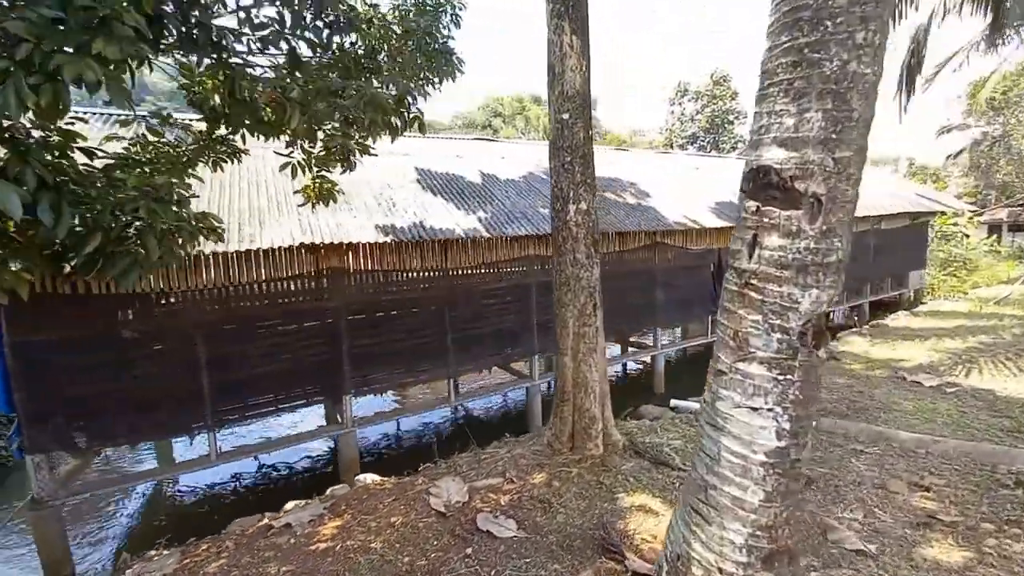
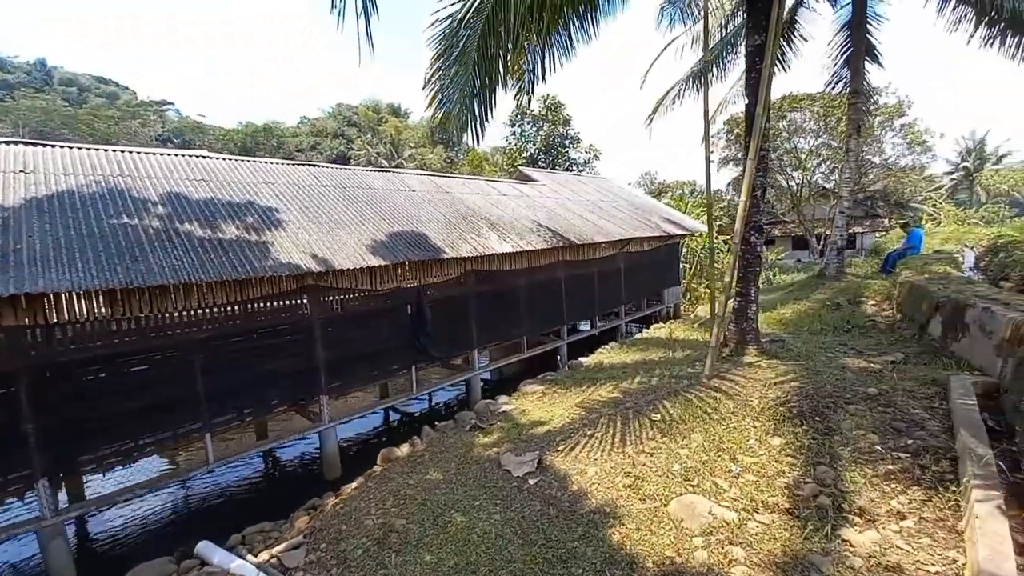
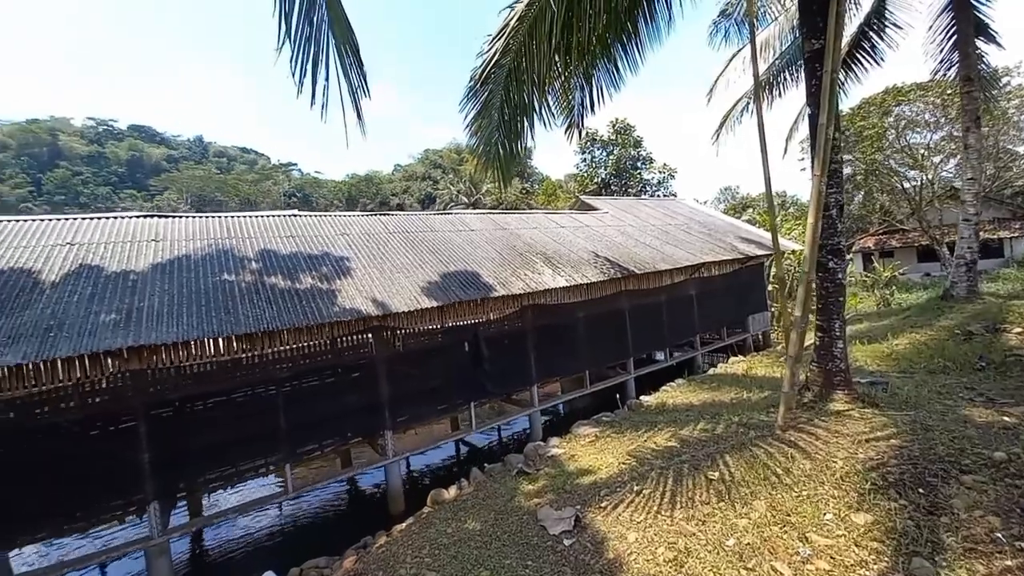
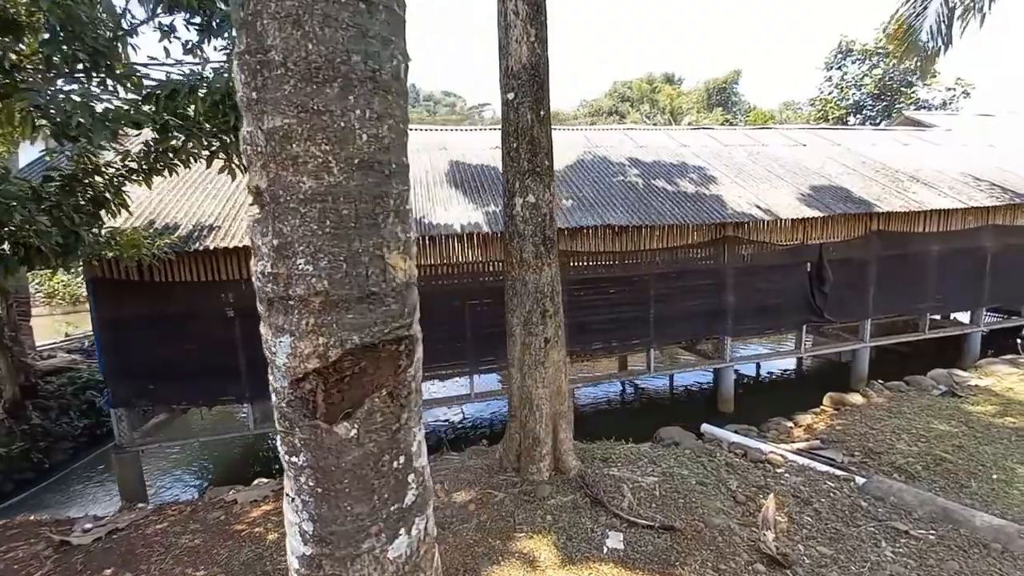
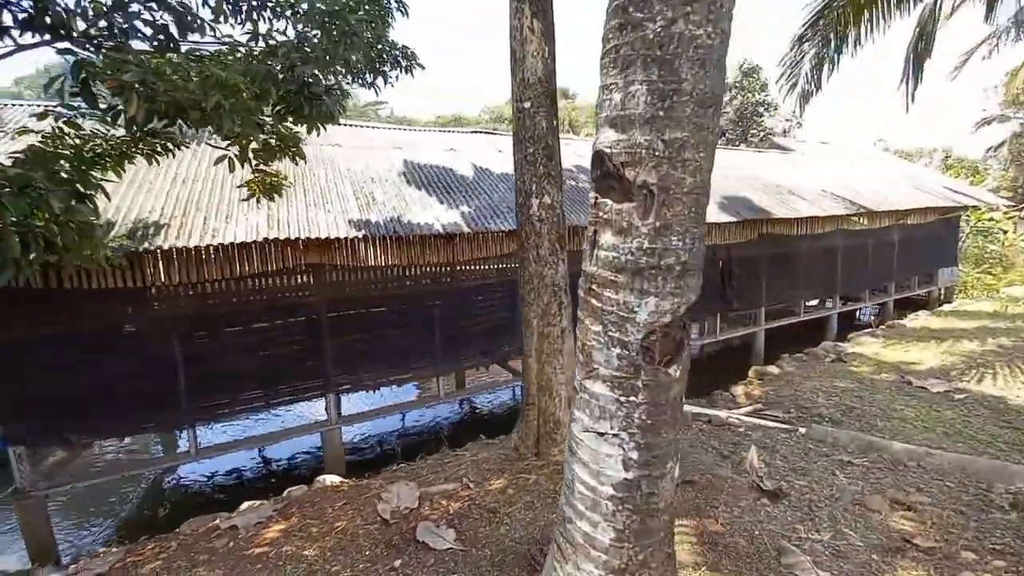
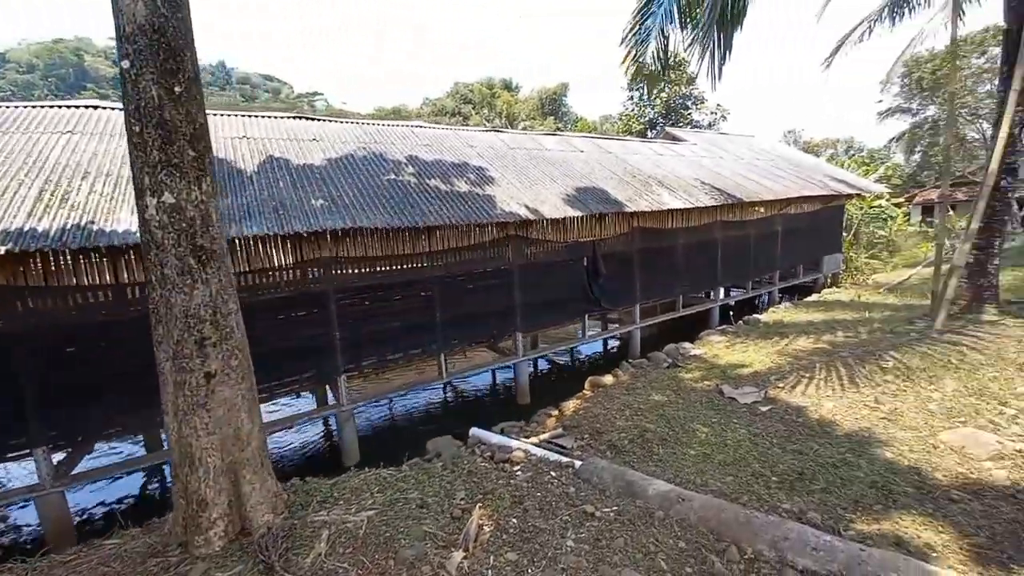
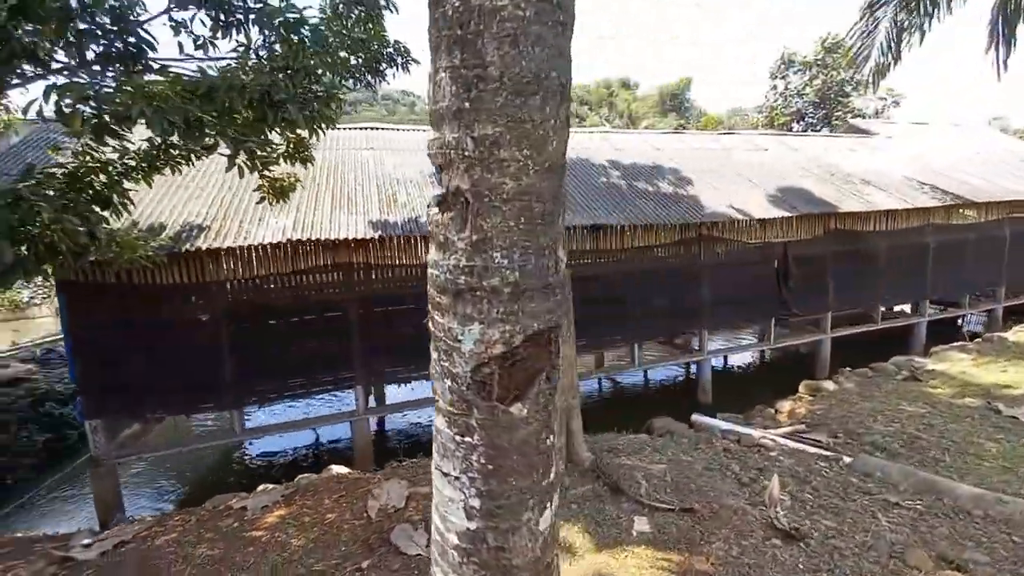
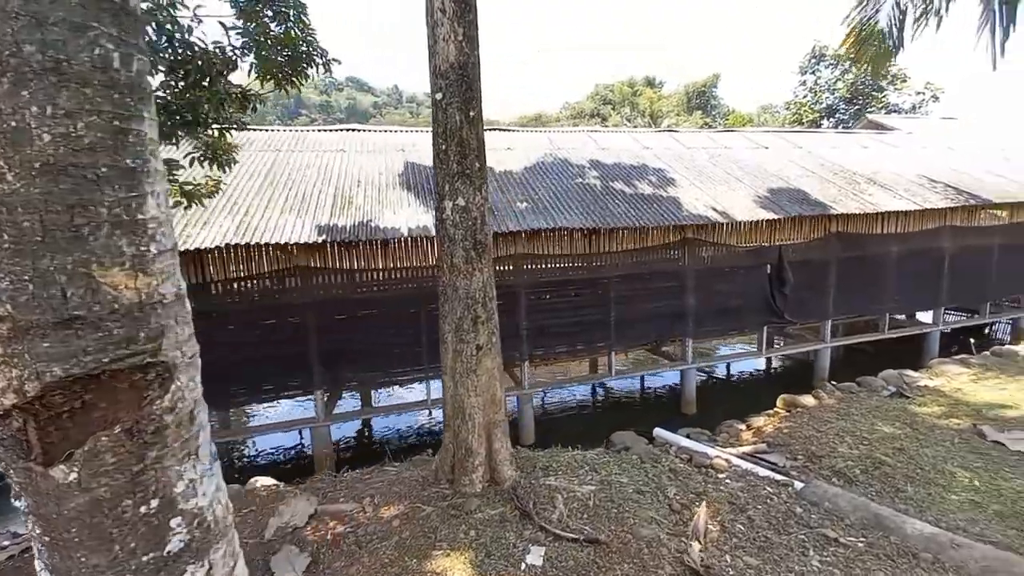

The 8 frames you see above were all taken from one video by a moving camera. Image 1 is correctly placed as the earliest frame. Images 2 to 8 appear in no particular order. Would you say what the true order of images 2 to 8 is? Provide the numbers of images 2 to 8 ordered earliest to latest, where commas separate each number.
5, 7, 4, 8, 6, 2, 3
